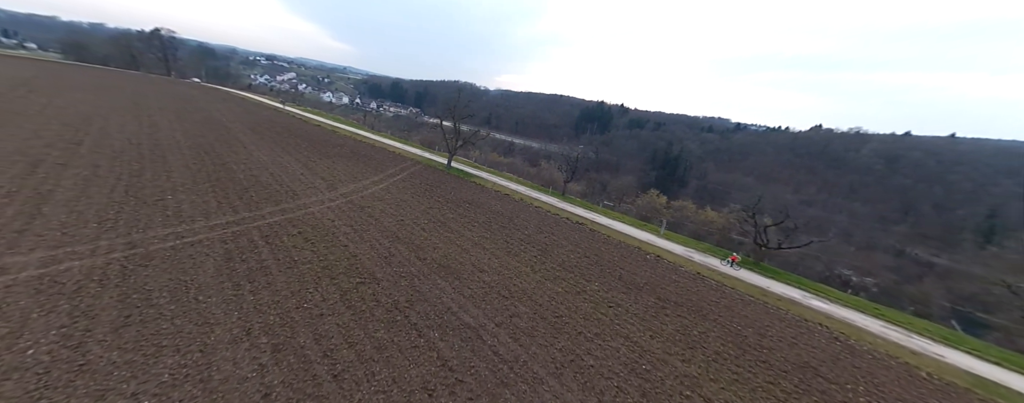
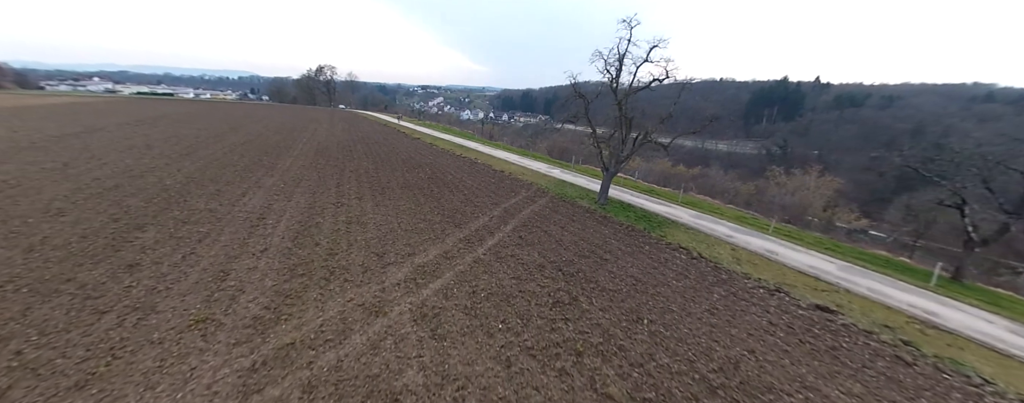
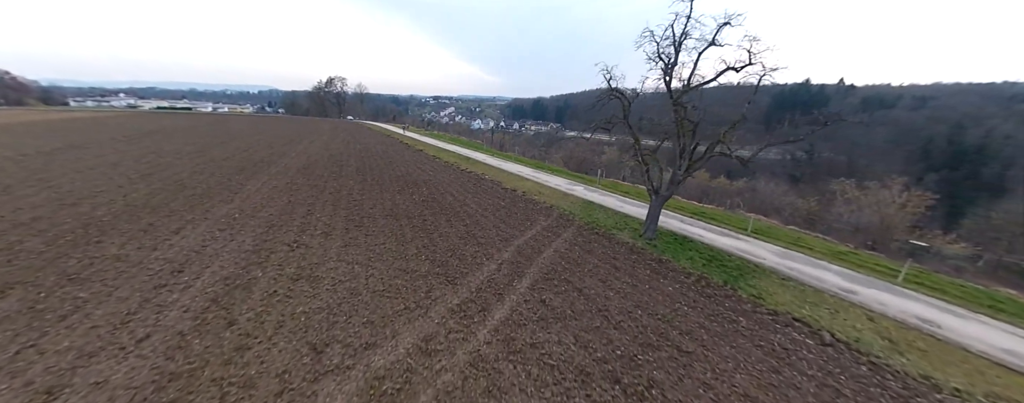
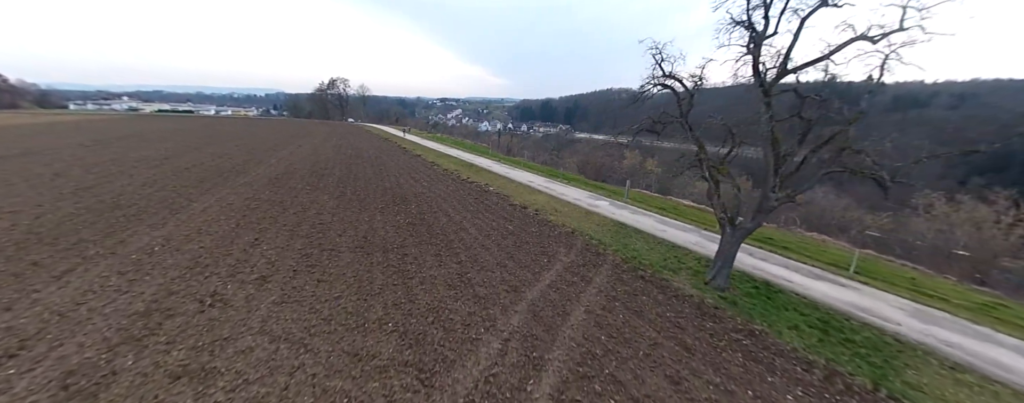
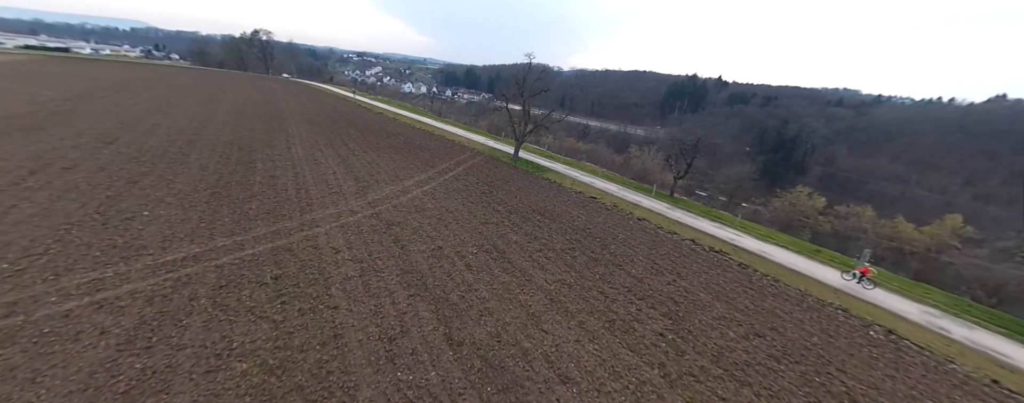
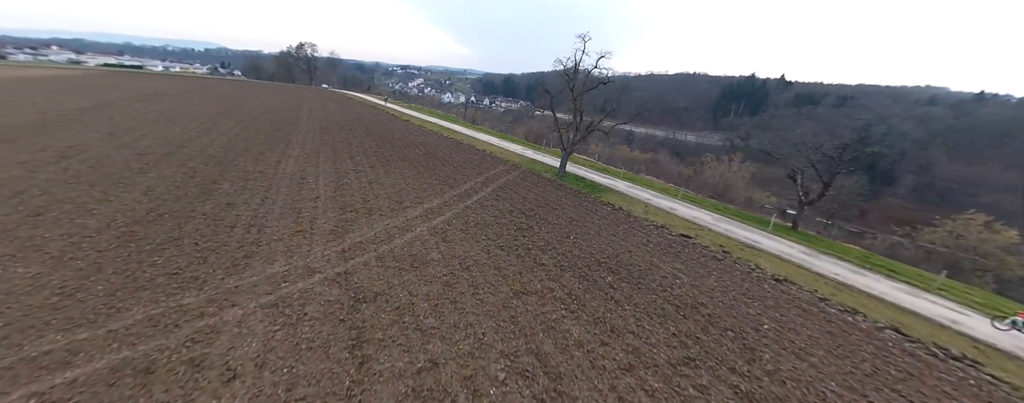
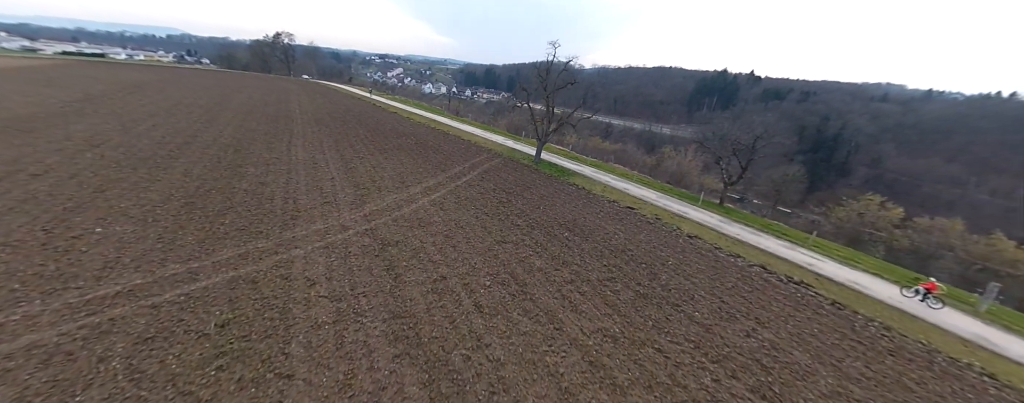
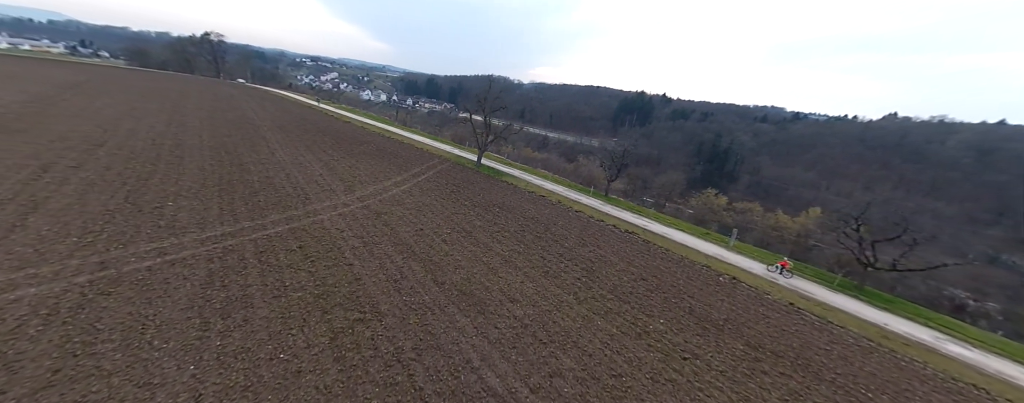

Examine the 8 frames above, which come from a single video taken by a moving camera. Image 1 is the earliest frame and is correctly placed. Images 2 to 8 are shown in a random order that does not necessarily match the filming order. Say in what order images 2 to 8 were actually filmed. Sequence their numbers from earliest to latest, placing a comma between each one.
8, 5, 7, 6, 2, 3, 4
